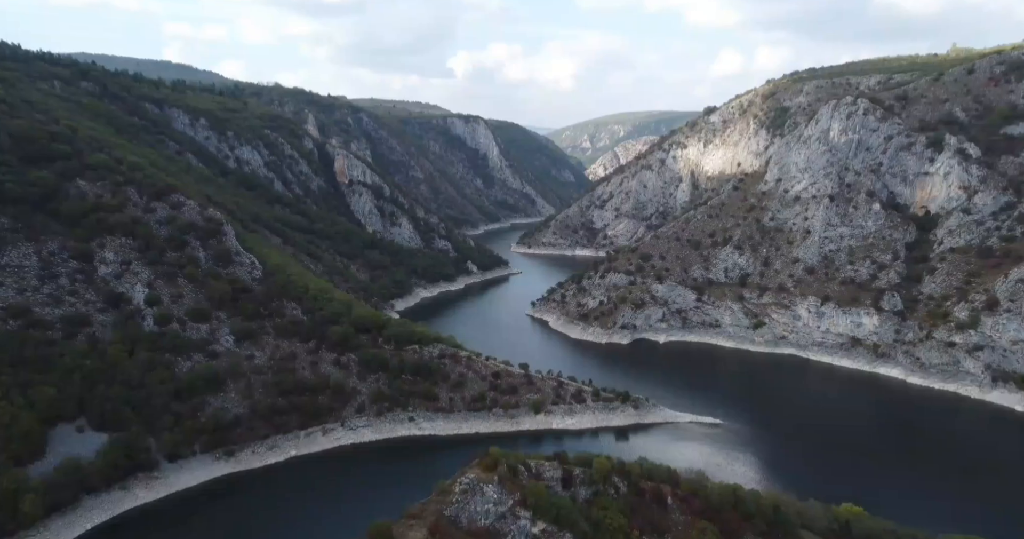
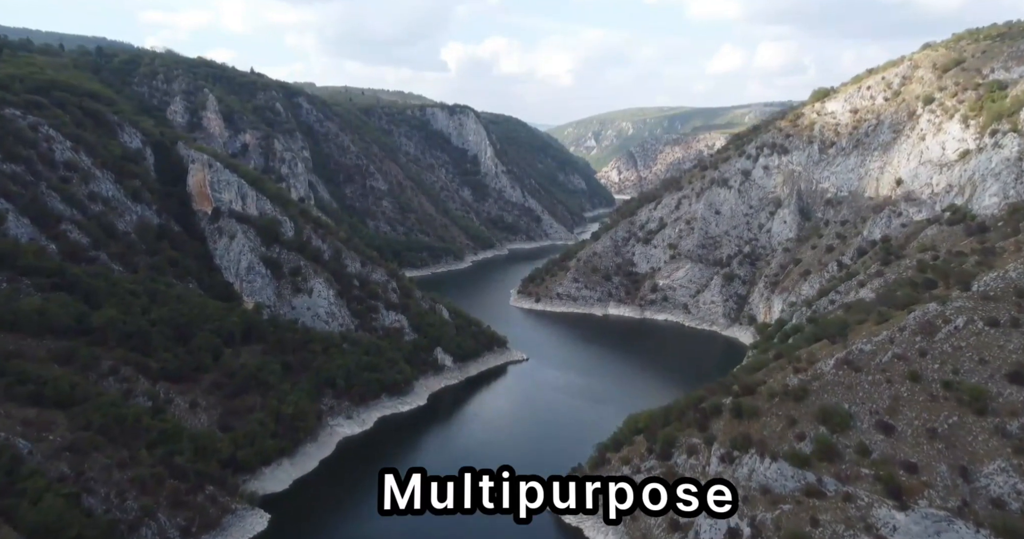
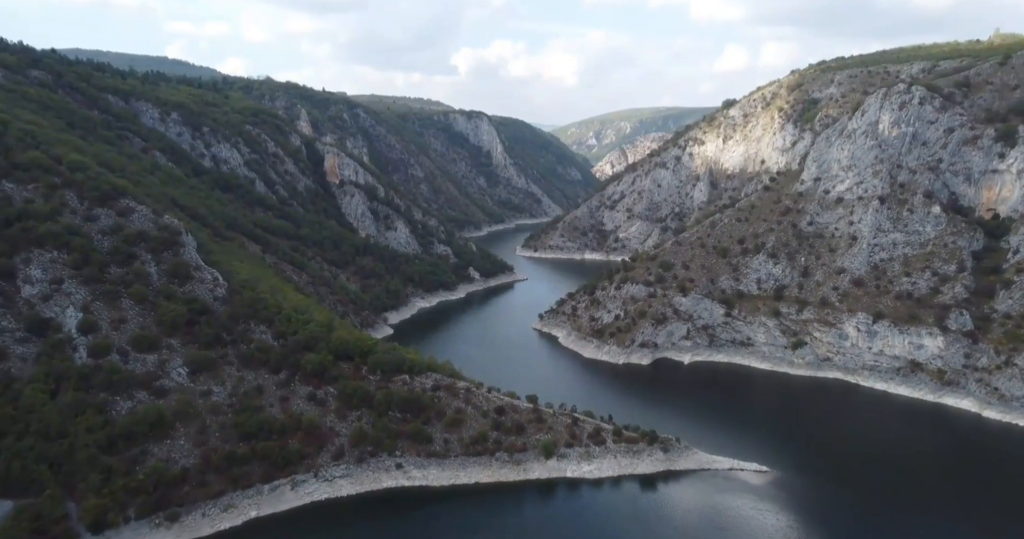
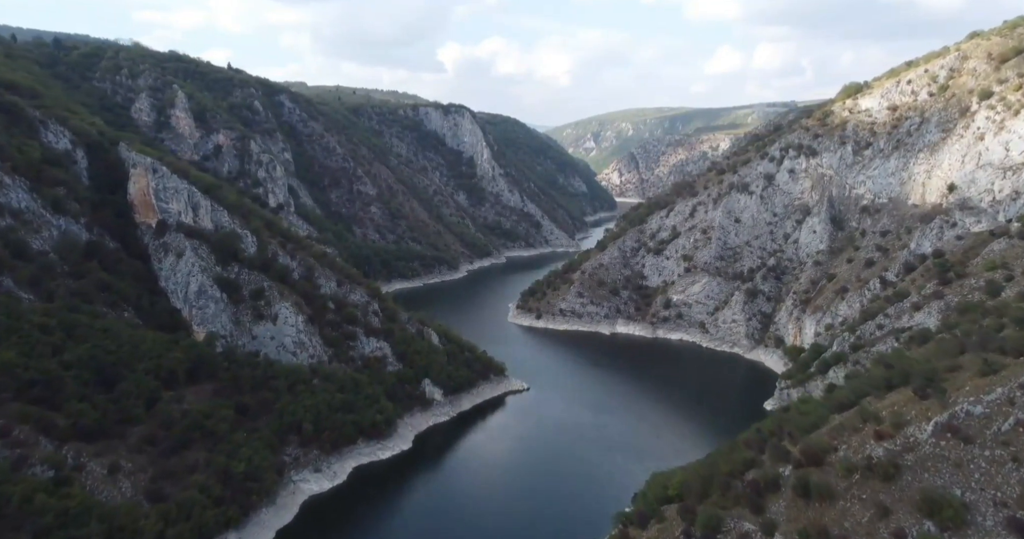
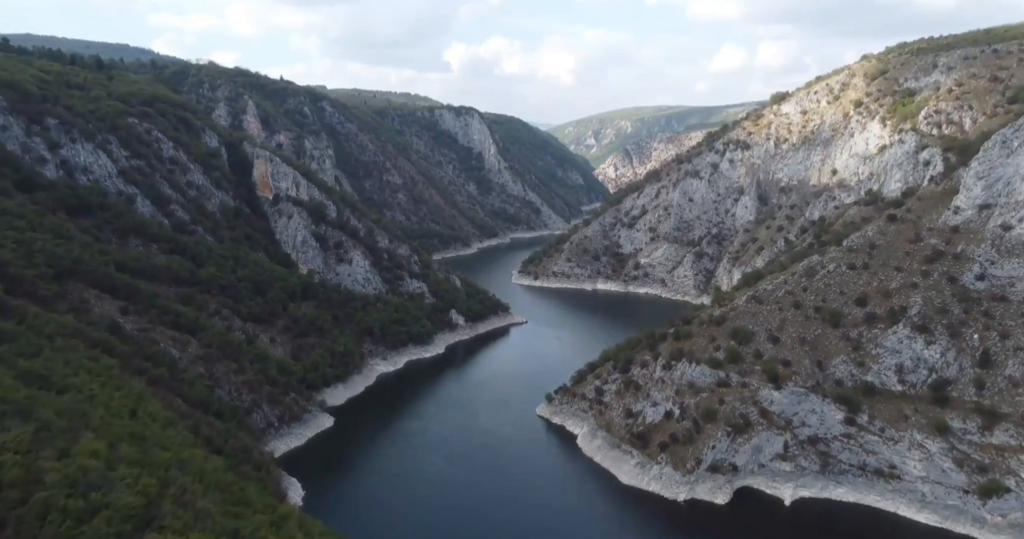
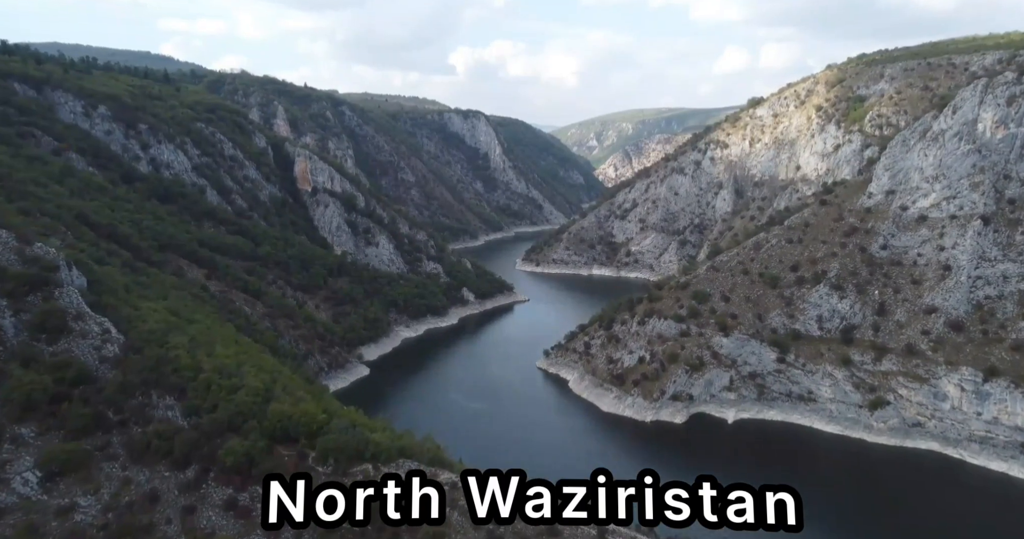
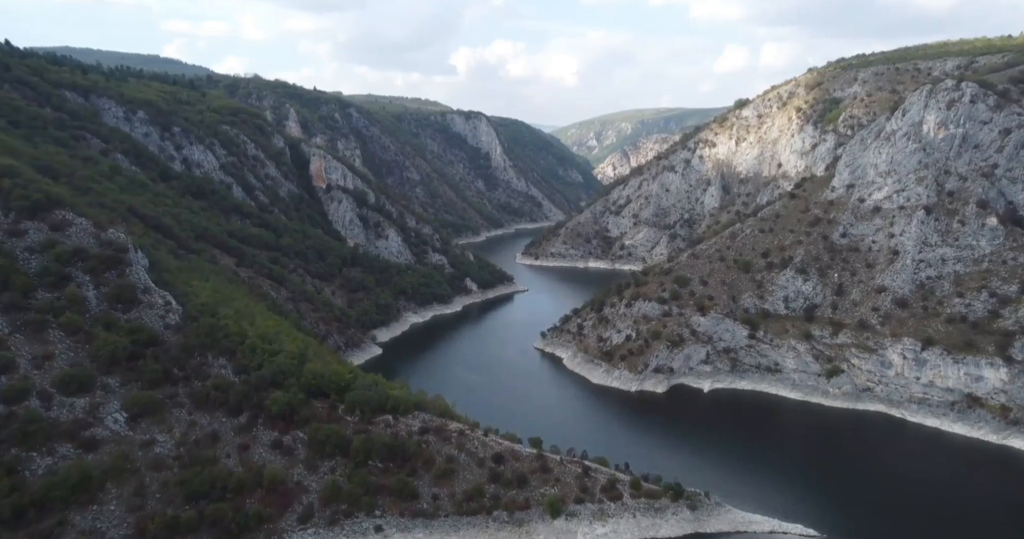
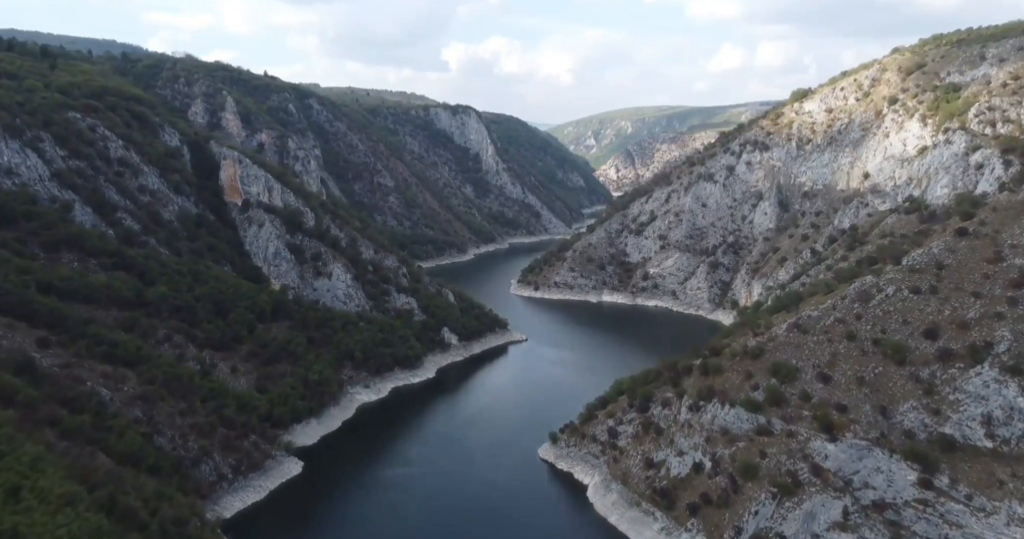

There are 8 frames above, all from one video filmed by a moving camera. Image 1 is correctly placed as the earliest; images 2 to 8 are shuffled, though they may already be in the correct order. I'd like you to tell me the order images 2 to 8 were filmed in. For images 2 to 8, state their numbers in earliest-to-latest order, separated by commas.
3, 7, 6, 5, 8, 2, 4
